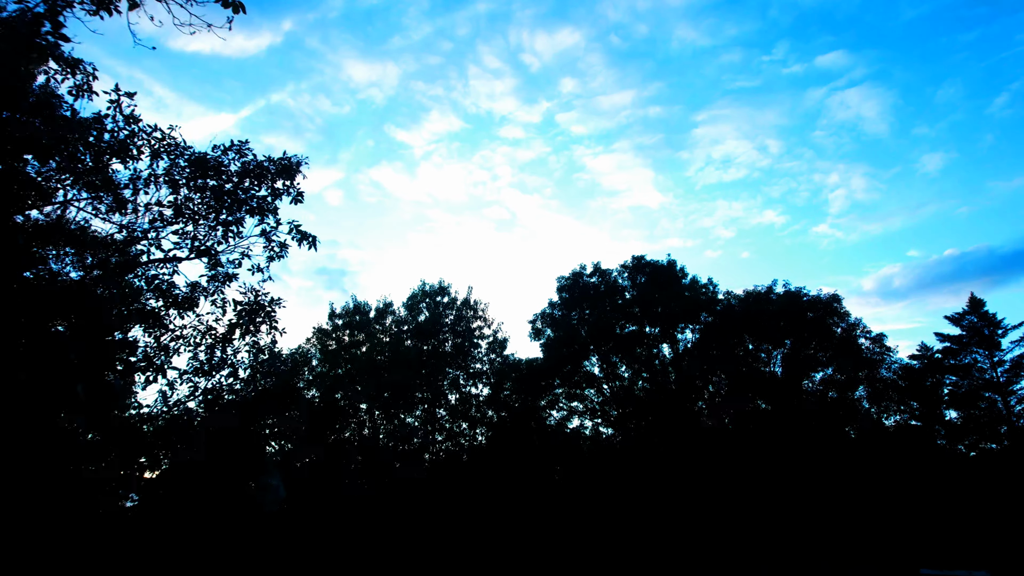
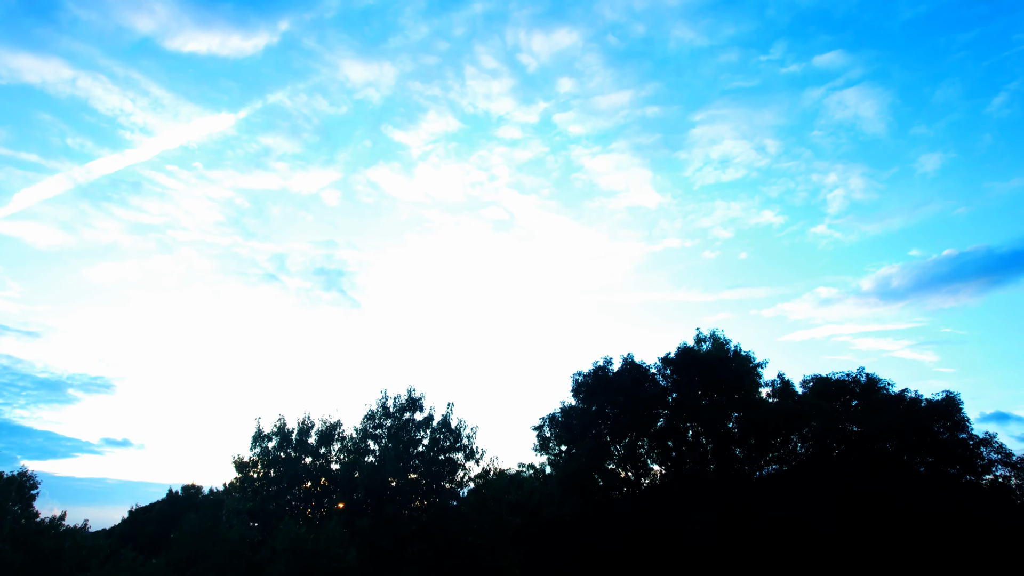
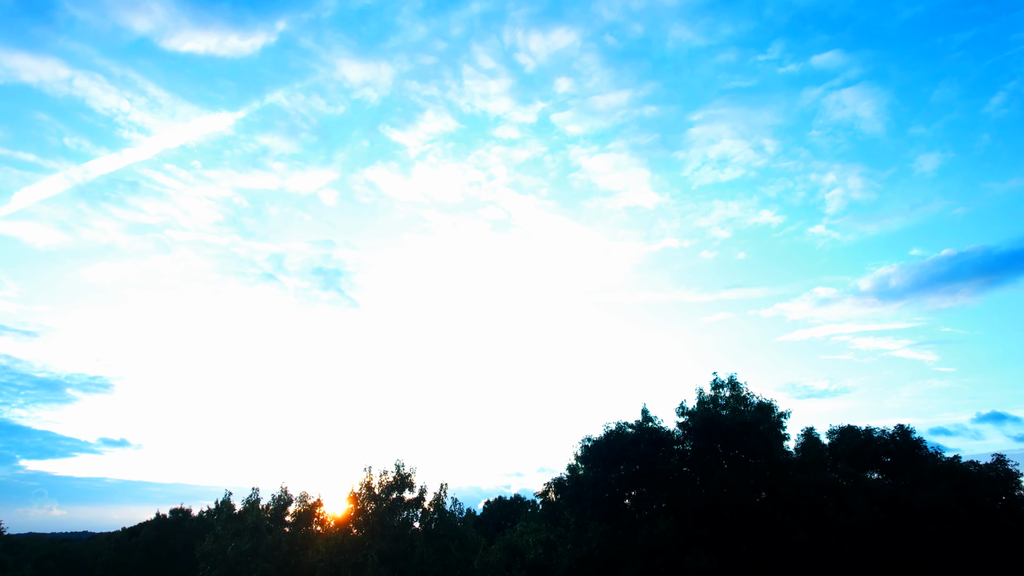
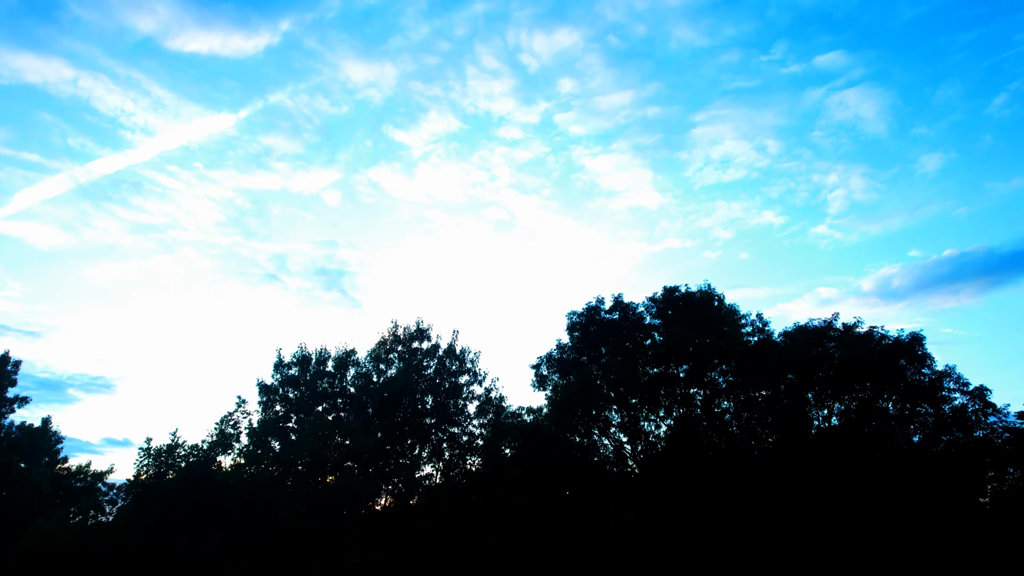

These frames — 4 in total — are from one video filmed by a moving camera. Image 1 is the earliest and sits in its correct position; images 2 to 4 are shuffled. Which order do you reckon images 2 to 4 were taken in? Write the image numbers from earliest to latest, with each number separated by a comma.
4, 2, 3
